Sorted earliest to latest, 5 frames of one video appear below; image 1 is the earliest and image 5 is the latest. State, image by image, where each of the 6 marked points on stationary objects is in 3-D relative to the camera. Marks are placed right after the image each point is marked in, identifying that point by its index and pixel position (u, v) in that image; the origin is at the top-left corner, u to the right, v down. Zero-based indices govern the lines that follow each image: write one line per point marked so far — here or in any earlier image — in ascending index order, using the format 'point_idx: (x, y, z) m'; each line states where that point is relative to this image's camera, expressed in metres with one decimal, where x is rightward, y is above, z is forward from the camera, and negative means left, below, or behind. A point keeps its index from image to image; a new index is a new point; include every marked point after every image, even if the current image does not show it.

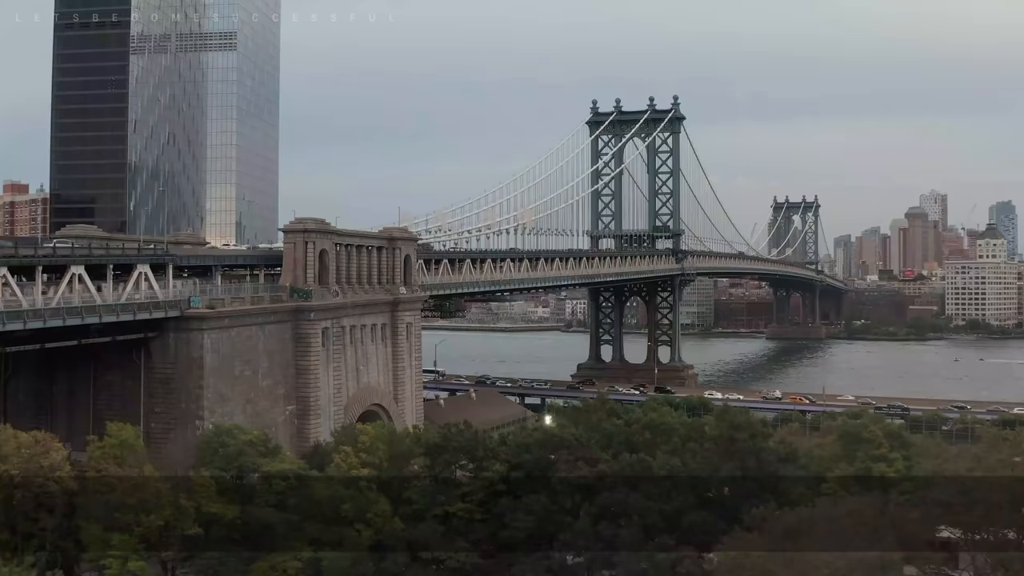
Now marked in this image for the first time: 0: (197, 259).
0: (-6.2, +0.6, +19.7) m
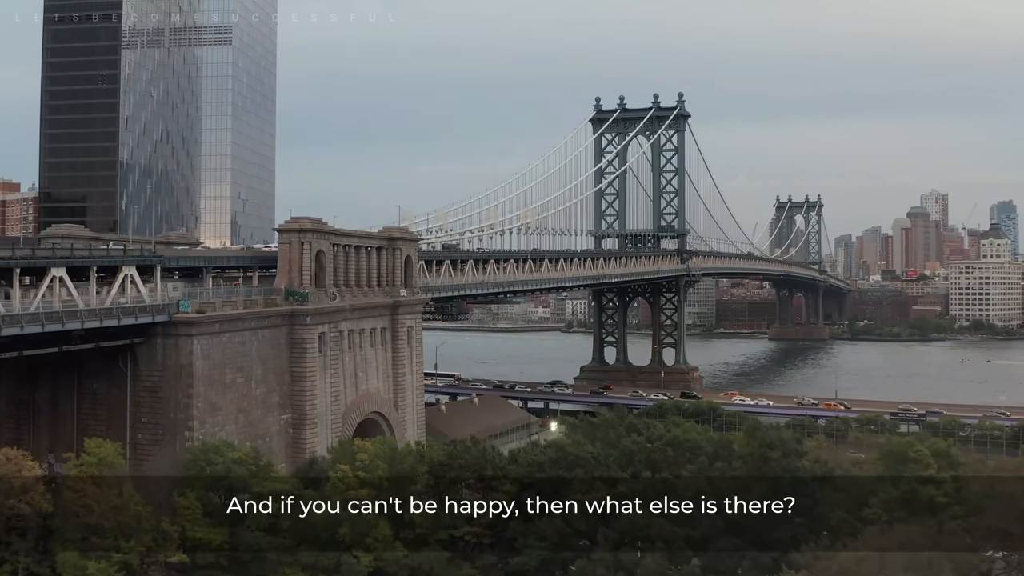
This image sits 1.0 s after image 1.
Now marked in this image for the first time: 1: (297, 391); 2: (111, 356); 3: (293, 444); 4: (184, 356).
0: (-6.1, +0.5, +18.8) m
1: (-4.2, -2.0, +19.6) m
2: (-6.9, -1.2, +17.3) m
3: (-4.3, -3.1, +19.5) m
4: (-5.6, -1.2, +17.1) m
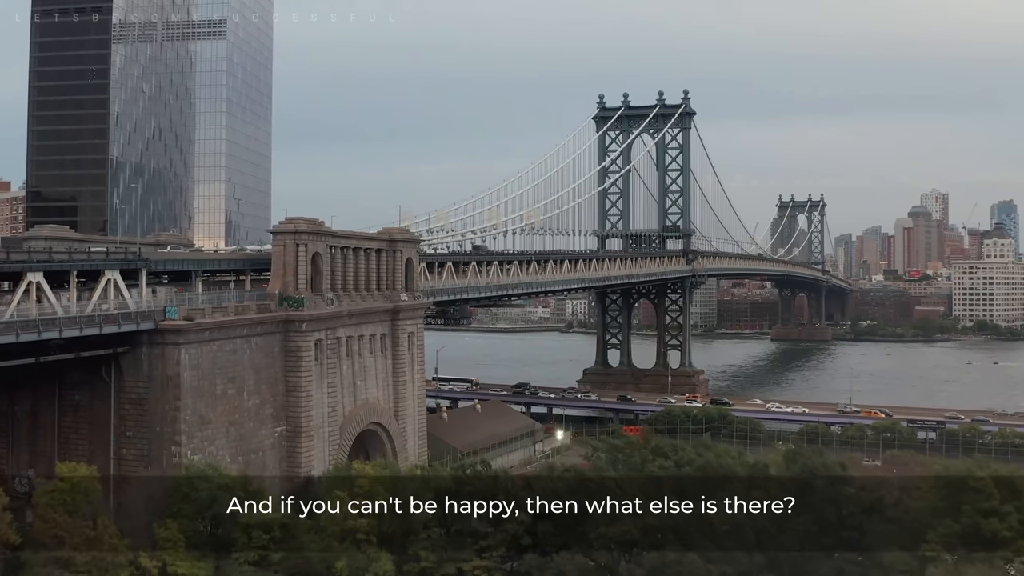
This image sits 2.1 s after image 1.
0: (-6.0, +0.4, +17.9) m
1: (-4.1, -2.1, +18.7) m
2: (-6.8, -1.3, +16.3) m
3: (-4.1, -3.1, +18.6) m
4: (-5.5, -1.3, +16.1) m
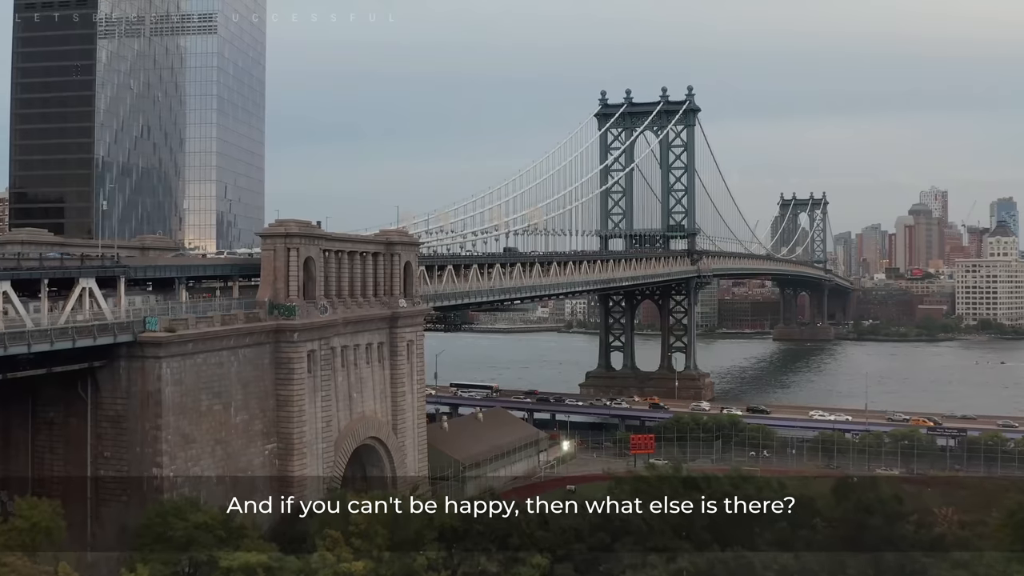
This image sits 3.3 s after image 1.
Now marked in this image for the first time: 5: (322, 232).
0: (-5.9, +0.3, +16.8) m
1: (-4.0, -2.2, +17.6) m
2: (-6.7, -1.4, +15.3) m
3: (-4.0, -3.3, +17.5) m
4: (-5.4, -1.4, +15.1) m
5: (-3.6, +1.1, +19.3) m
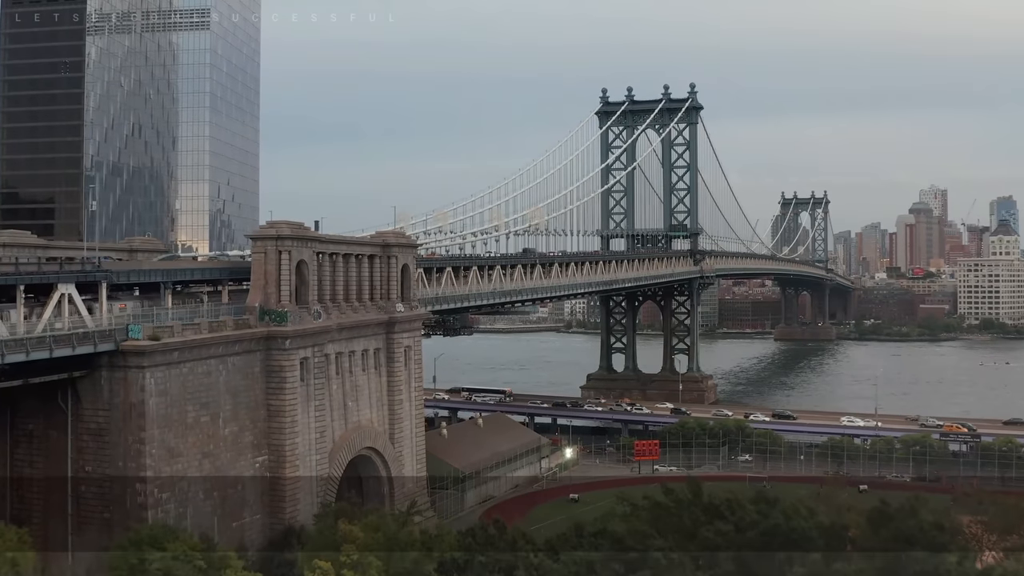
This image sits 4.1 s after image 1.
0: (-5.8, +0.3, +16.1) m
1: (-4.0, -2.3, +17.0) m
2: (-6.6, -1.5, +14.6) m
3: (-4.0, -3.3, +16.8) m
4: (-5.3, -1.5, +14.4) m
5: (-3.6, +1.0, +18.6) m
